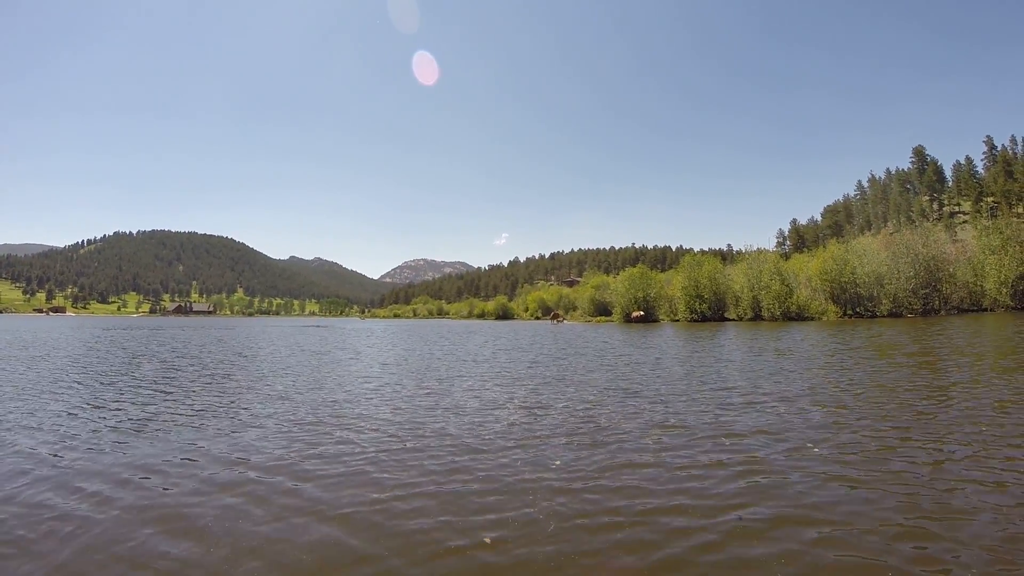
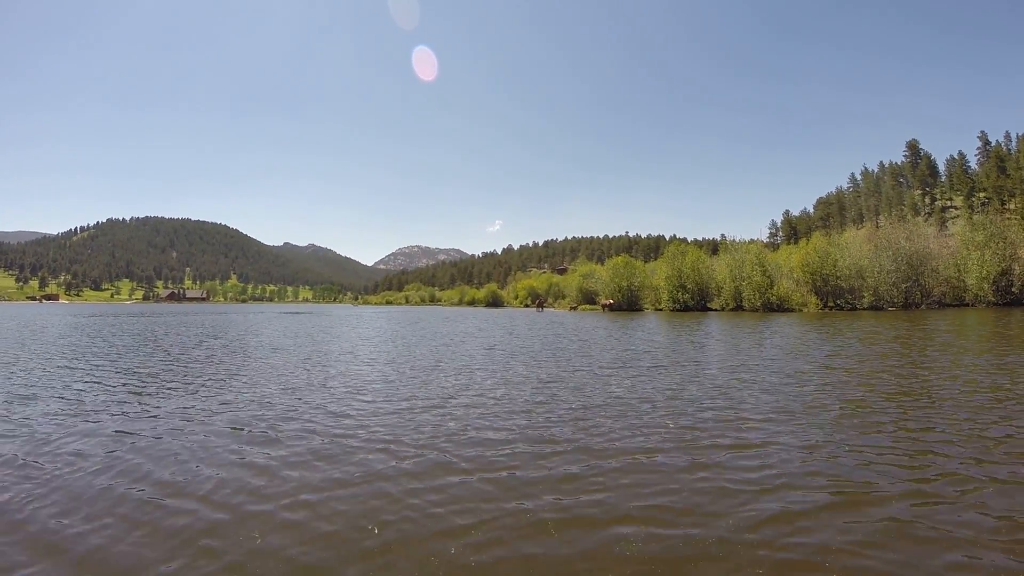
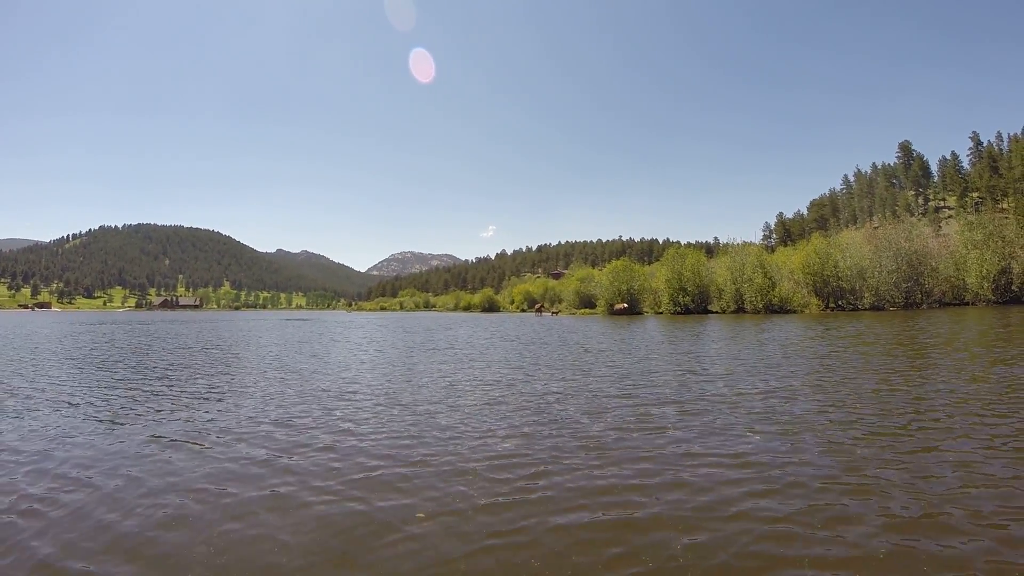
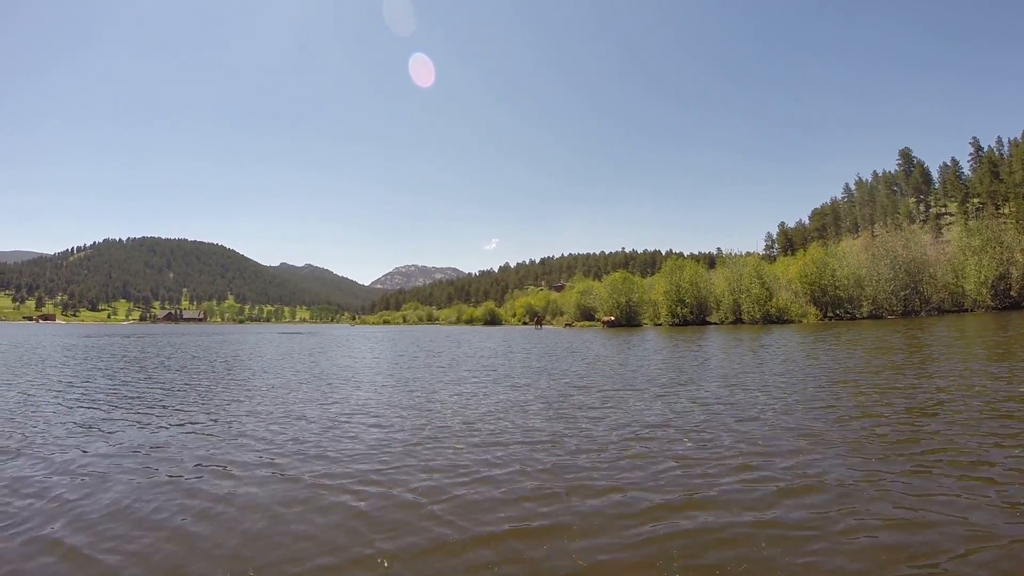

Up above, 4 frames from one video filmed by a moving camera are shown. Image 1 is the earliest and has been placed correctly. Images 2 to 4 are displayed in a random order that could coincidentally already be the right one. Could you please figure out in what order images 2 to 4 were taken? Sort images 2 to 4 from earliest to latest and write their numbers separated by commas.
3, 4, 2
